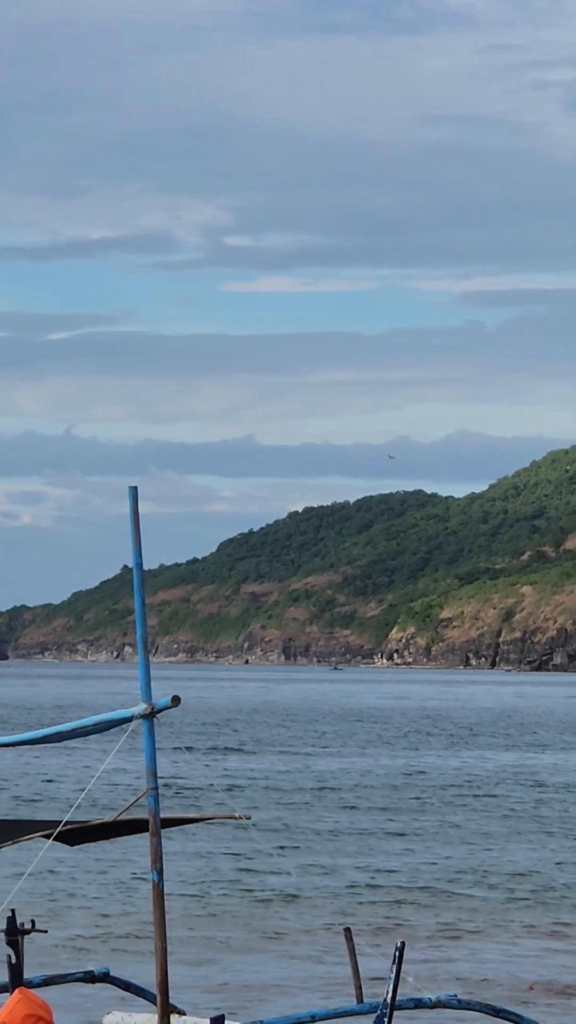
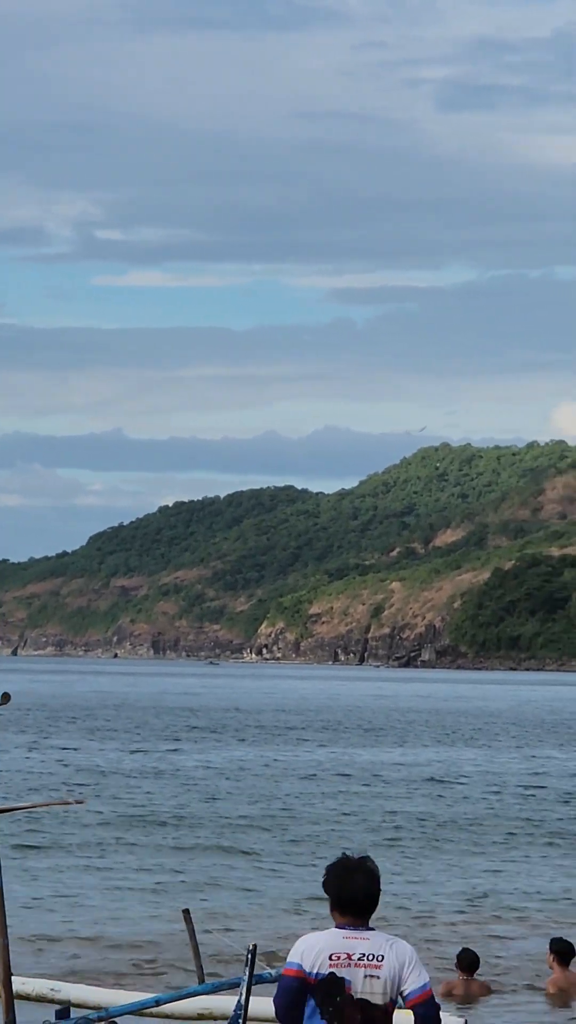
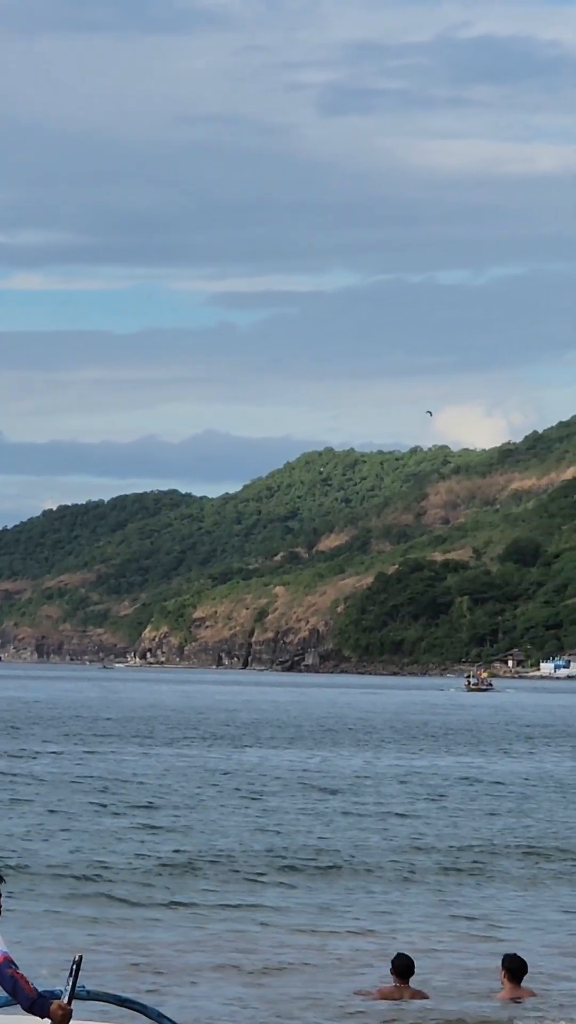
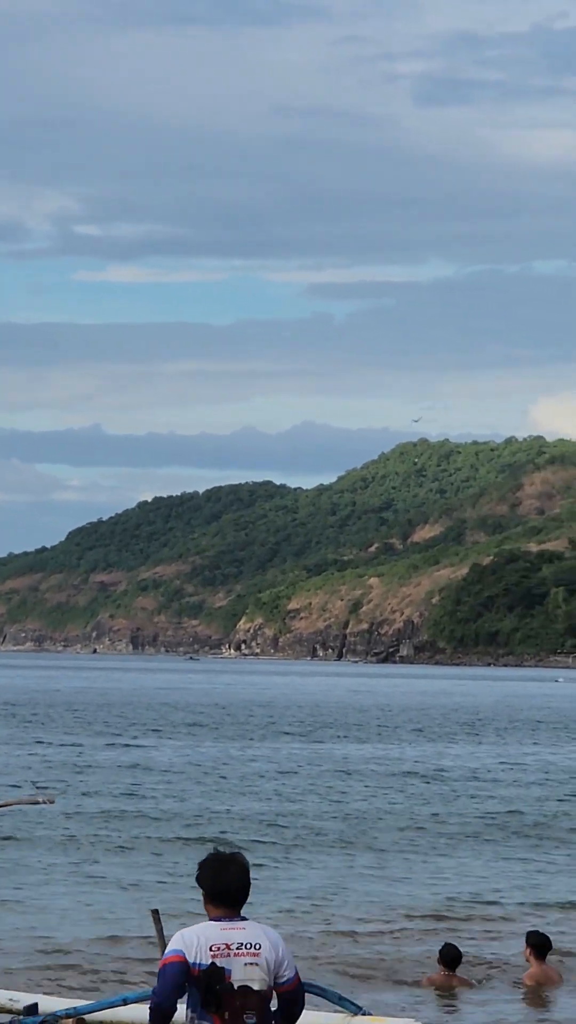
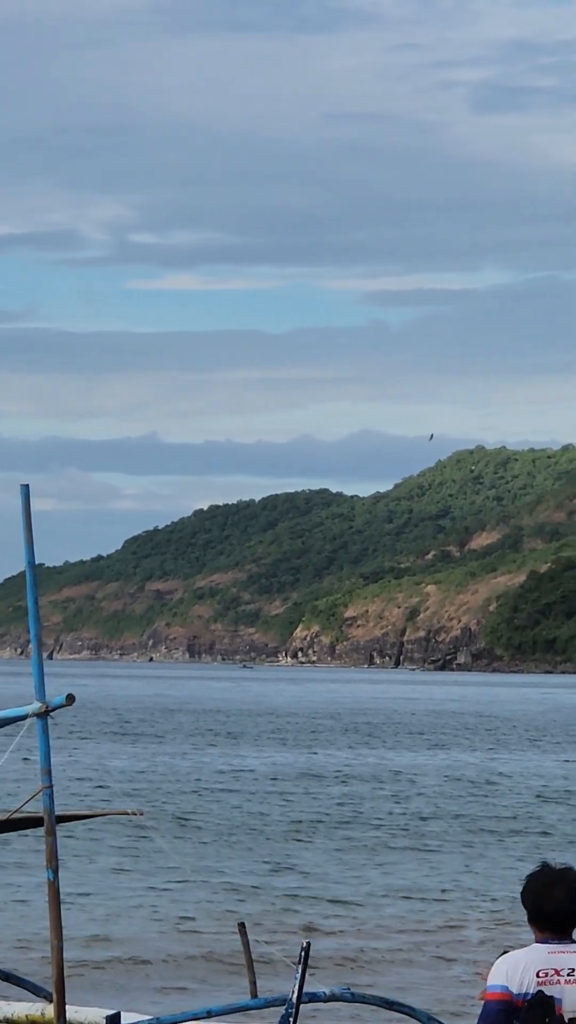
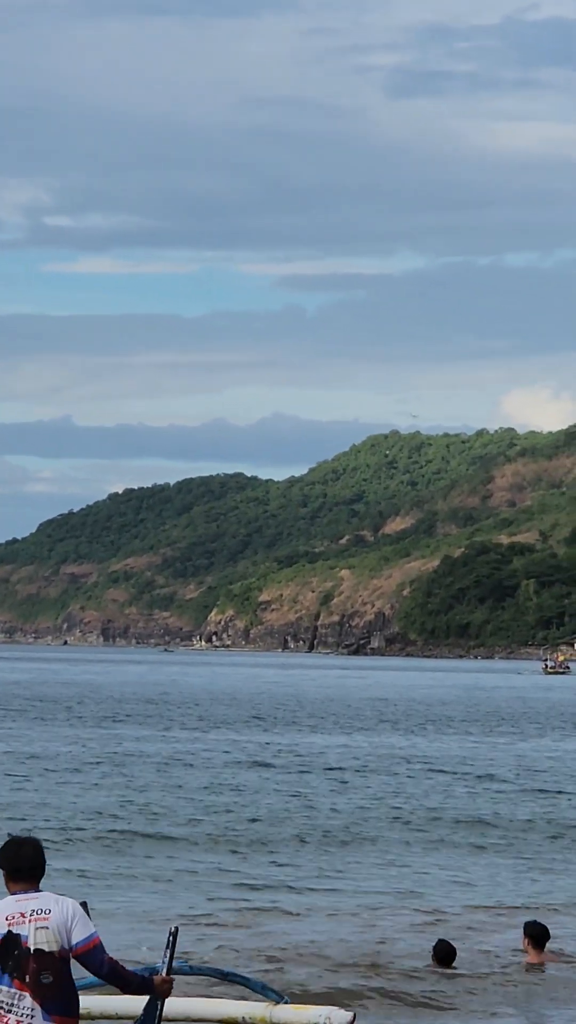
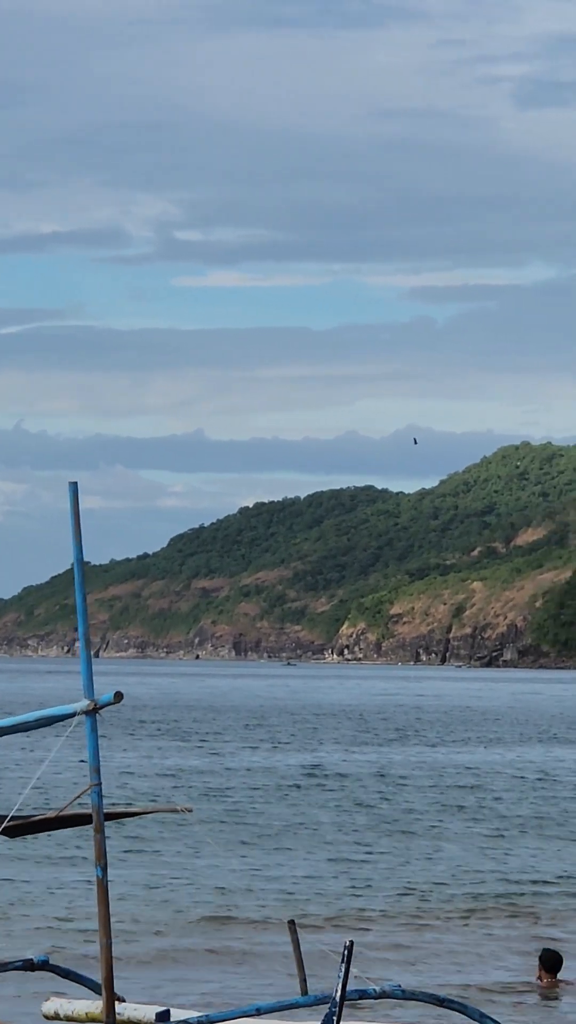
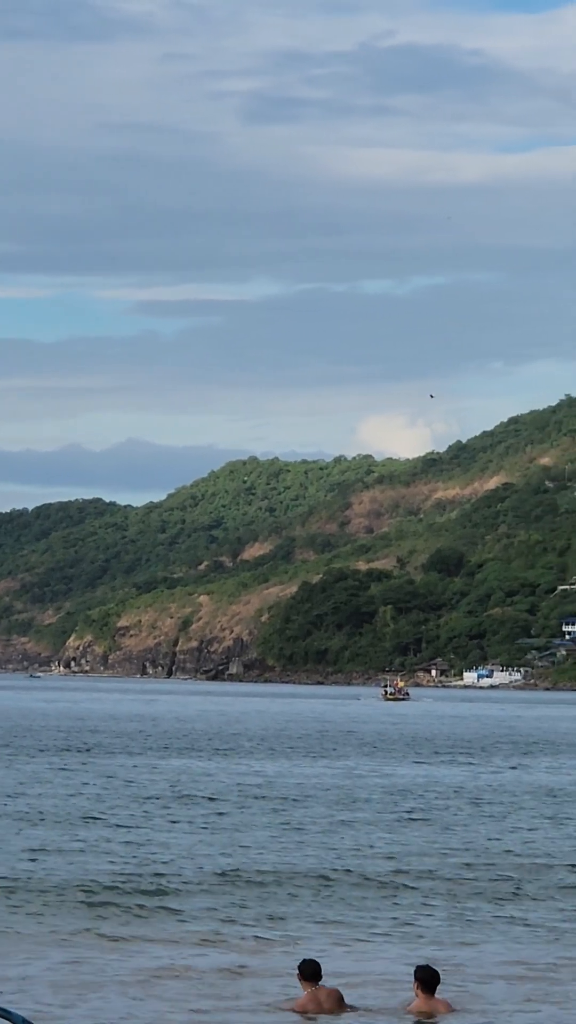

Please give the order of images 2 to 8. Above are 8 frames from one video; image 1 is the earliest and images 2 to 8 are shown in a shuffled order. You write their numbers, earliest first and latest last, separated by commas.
7, 5, 2, 4, 6, 3, 8
